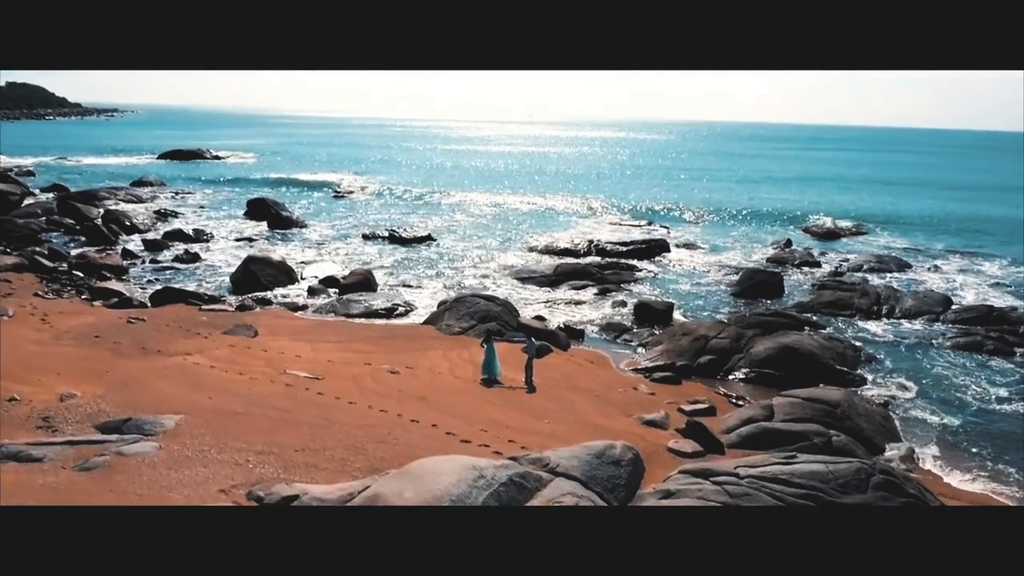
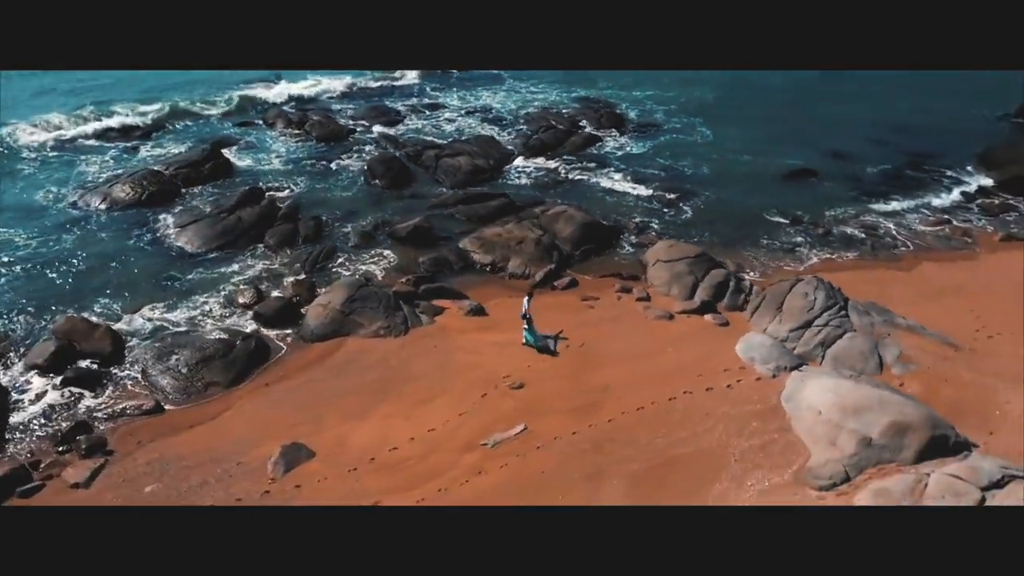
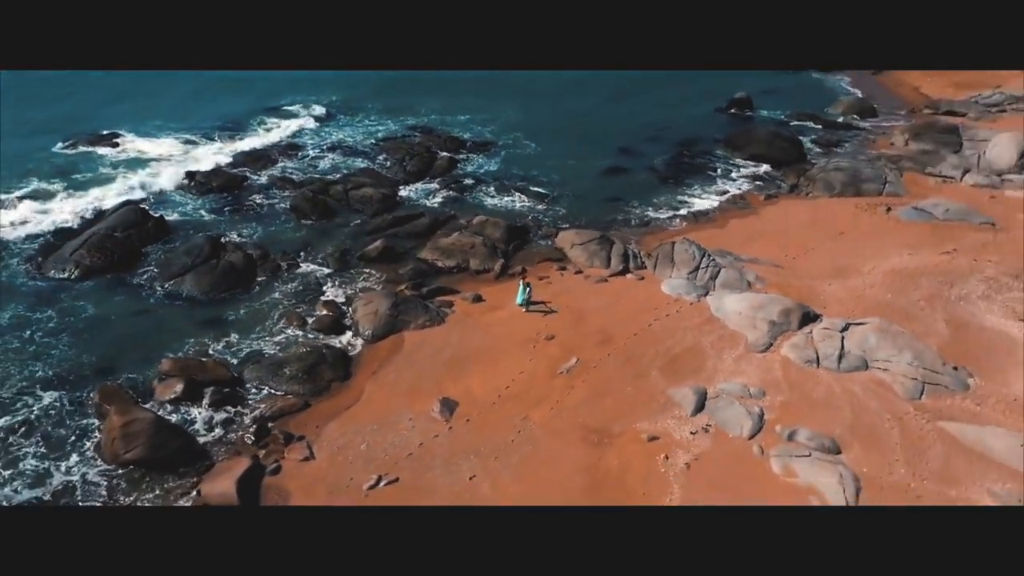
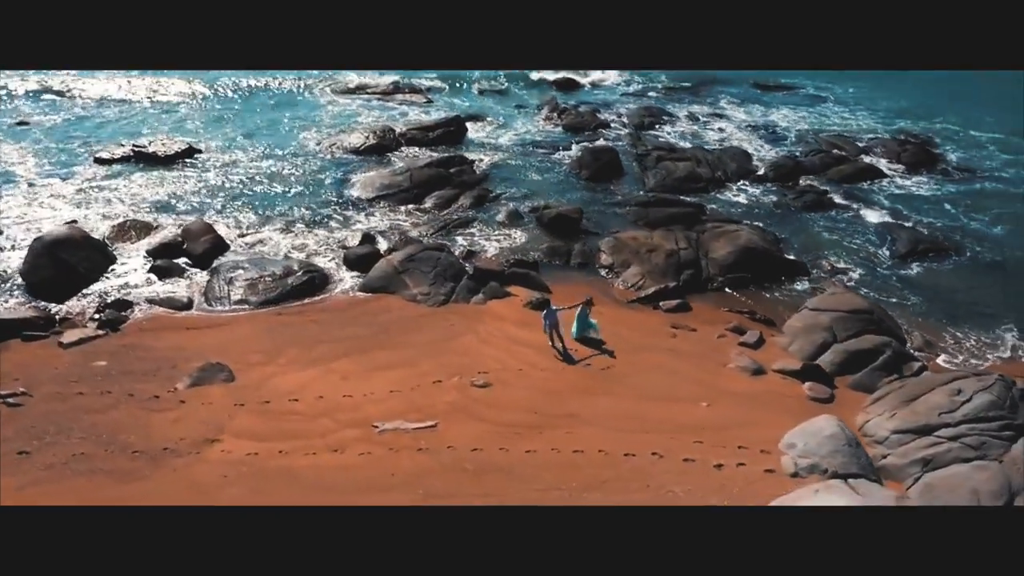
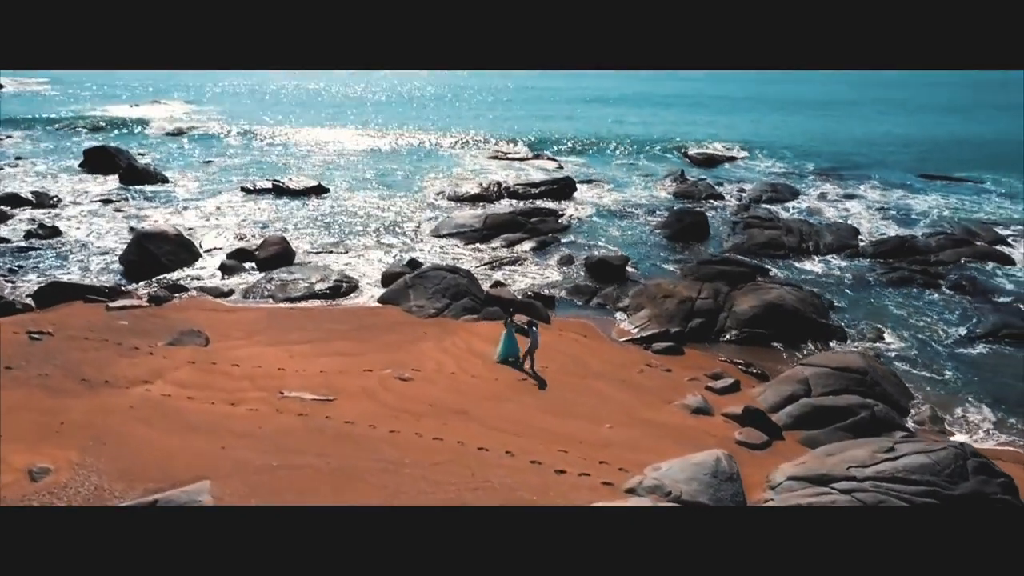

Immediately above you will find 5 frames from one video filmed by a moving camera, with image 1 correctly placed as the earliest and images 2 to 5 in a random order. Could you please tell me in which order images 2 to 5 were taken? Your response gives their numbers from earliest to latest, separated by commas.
5, 4, 2, 3
